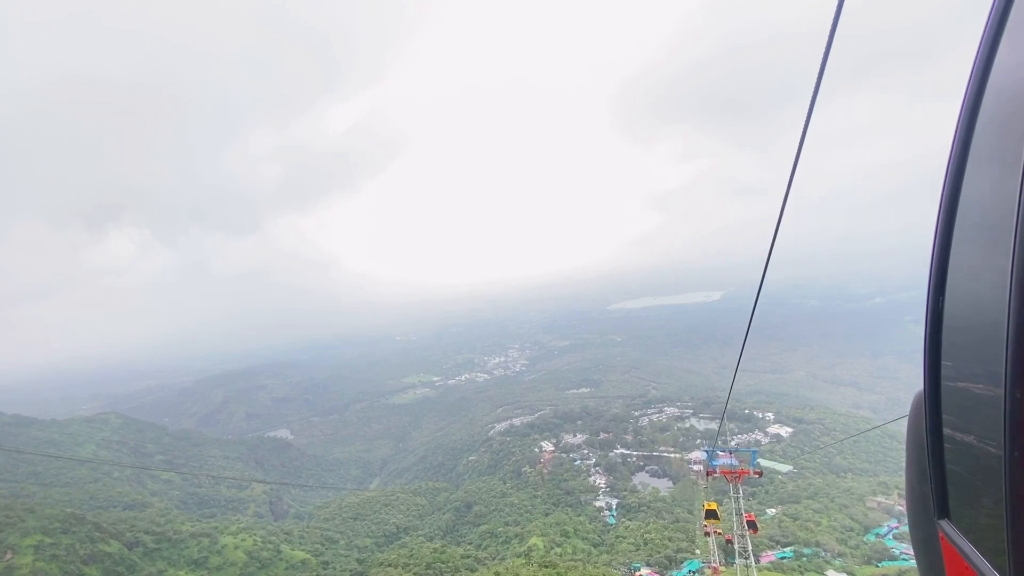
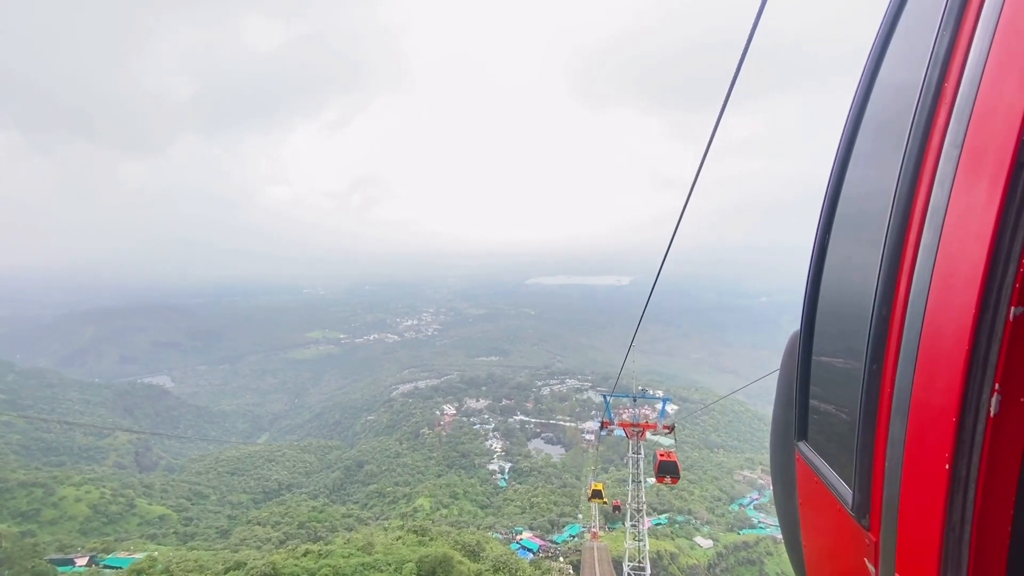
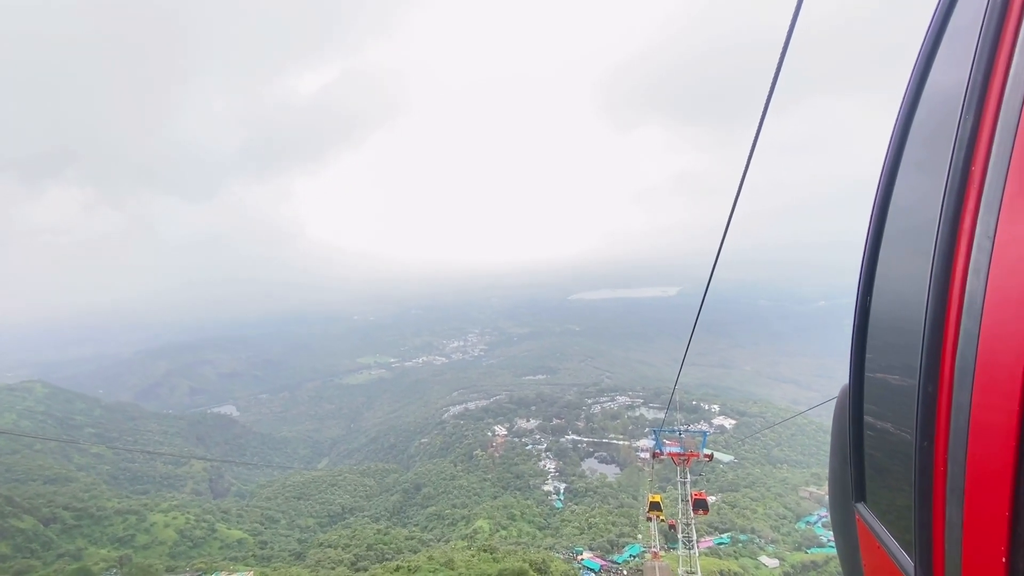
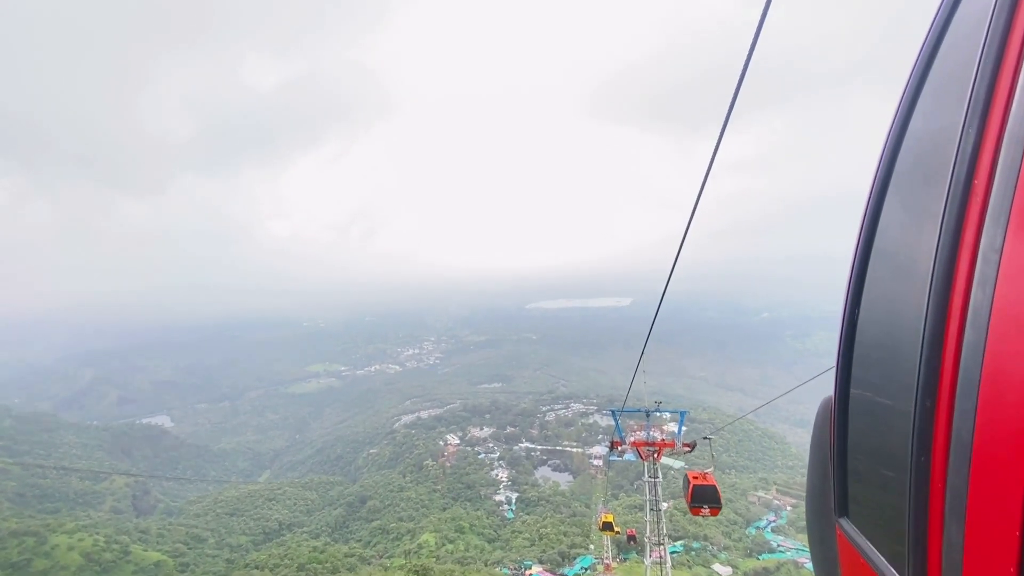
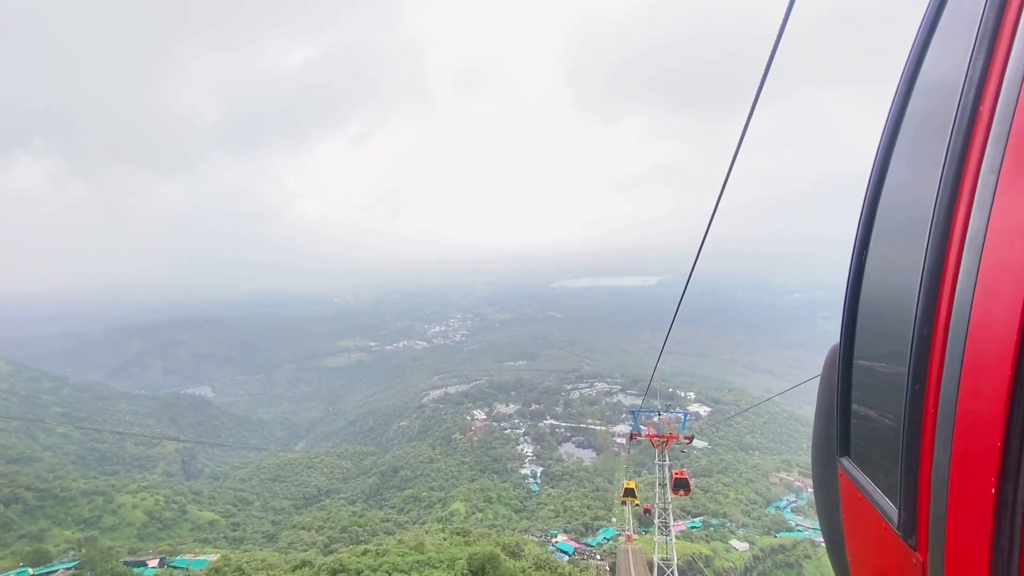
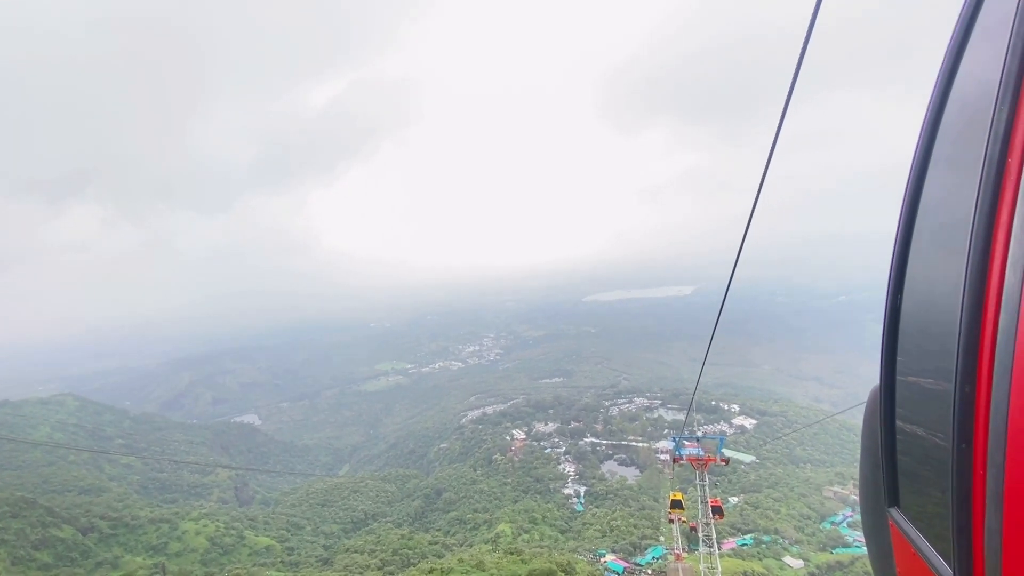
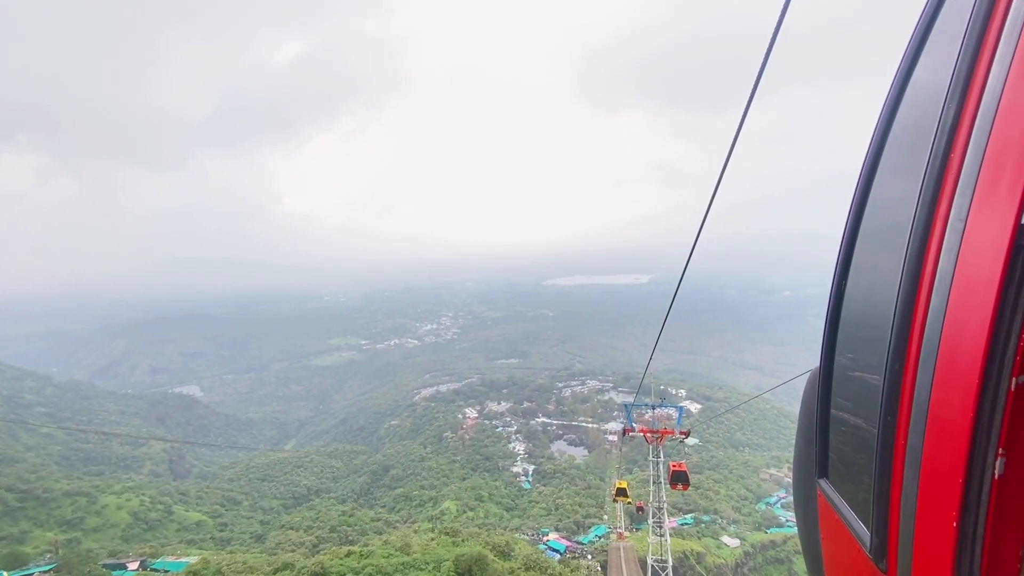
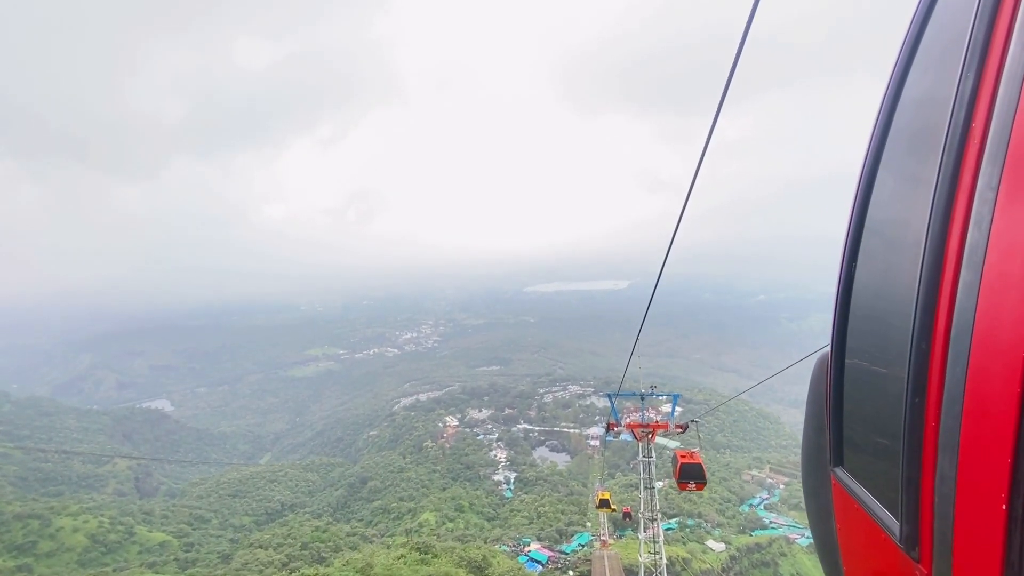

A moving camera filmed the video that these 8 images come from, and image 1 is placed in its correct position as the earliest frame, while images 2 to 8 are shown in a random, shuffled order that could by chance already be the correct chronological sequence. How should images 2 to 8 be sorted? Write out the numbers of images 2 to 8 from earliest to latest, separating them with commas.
6, 3, 5, 7, 2, 8, 4
